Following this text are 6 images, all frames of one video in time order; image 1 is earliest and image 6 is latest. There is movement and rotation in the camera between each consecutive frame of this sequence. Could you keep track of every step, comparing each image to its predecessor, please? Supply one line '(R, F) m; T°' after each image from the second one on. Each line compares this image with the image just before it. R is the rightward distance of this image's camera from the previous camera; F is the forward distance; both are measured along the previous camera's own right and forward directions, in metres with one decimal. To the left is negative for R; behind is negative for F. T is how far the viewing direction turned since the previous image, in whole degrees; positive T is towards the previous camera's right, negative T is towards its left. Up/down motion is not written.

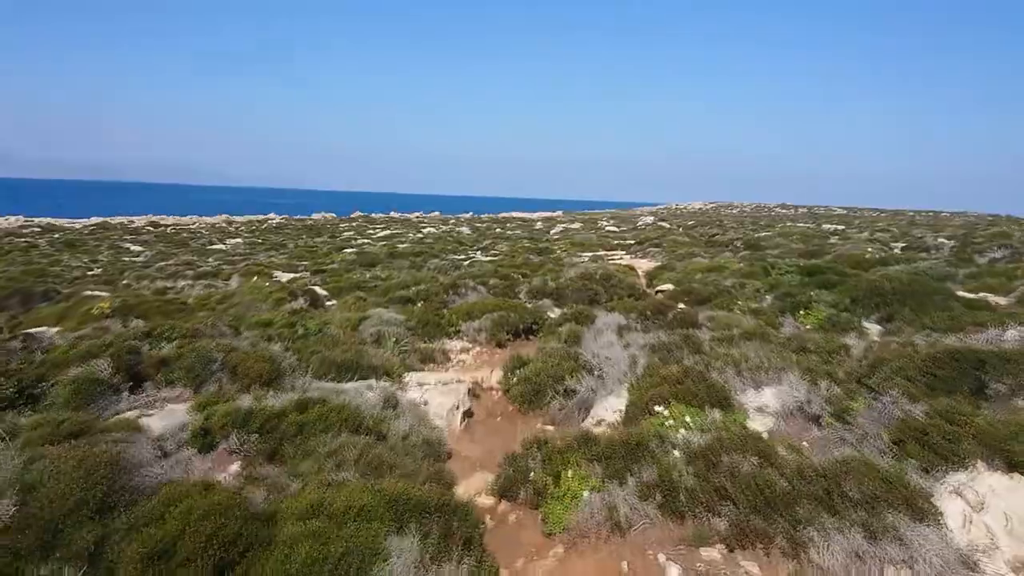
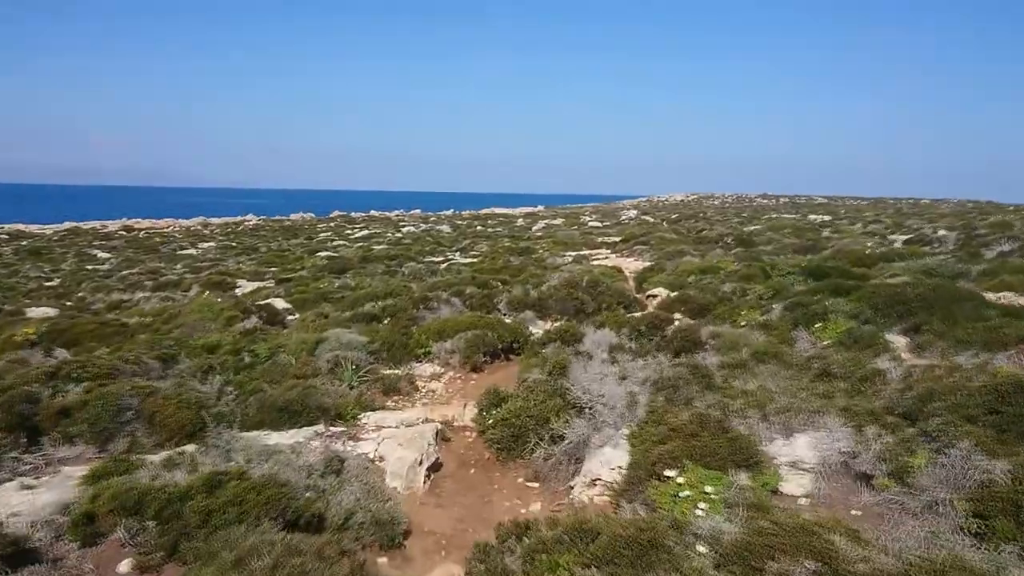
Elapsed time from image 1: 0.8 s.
(+0.2, +2.4) m; +1°
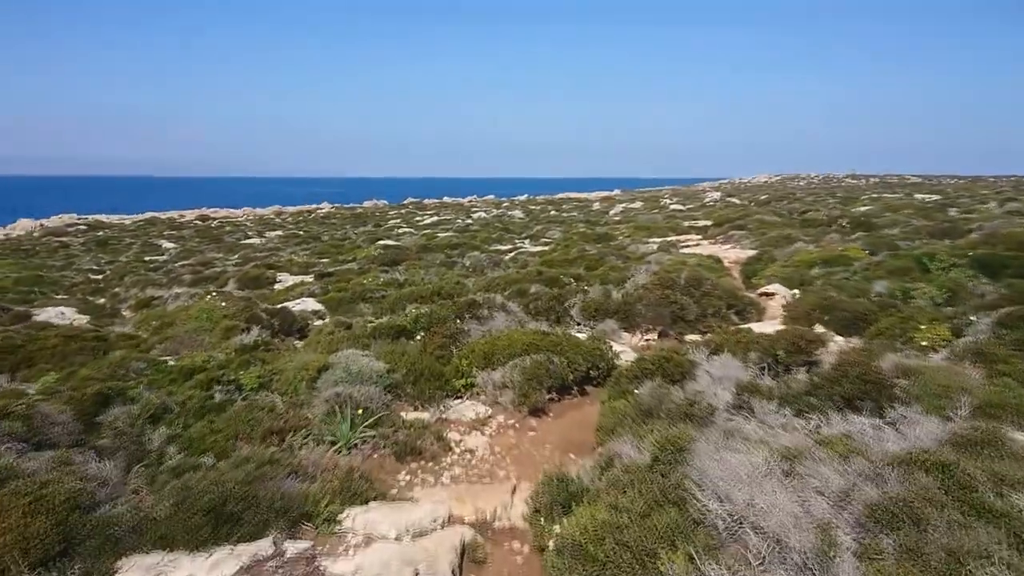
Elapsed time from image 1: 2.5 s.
(0.0, +5.2) m; -5°
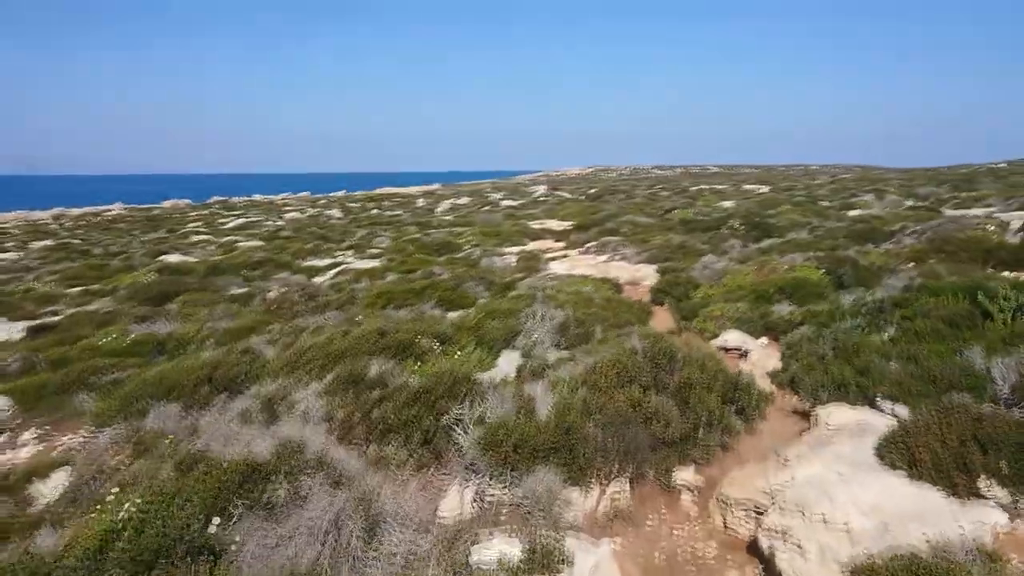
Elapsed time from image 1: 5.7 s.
(0.0, +8.5) m; +12°
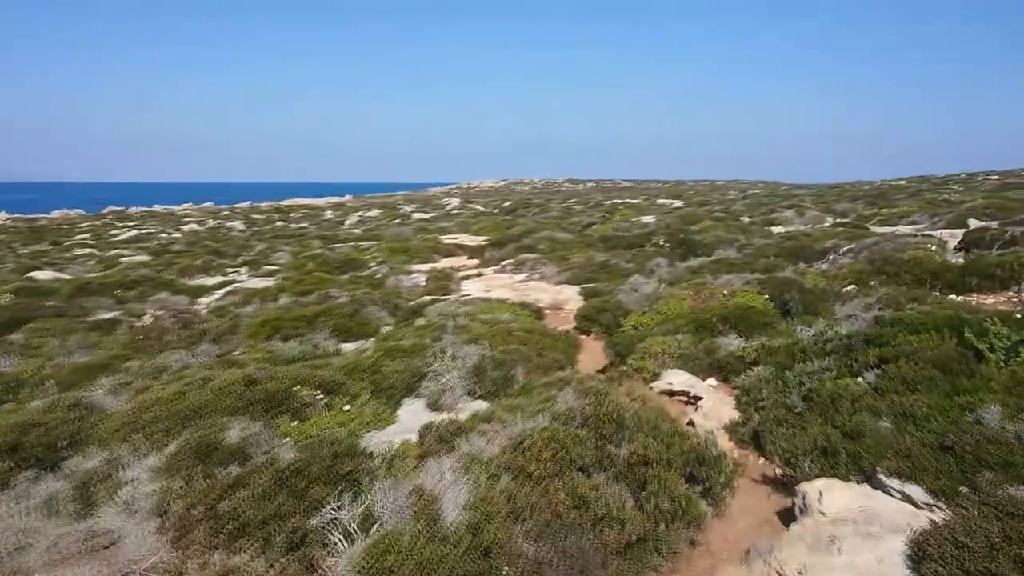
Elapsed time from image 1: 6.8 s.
(+0.1, +2.5) m; +6°
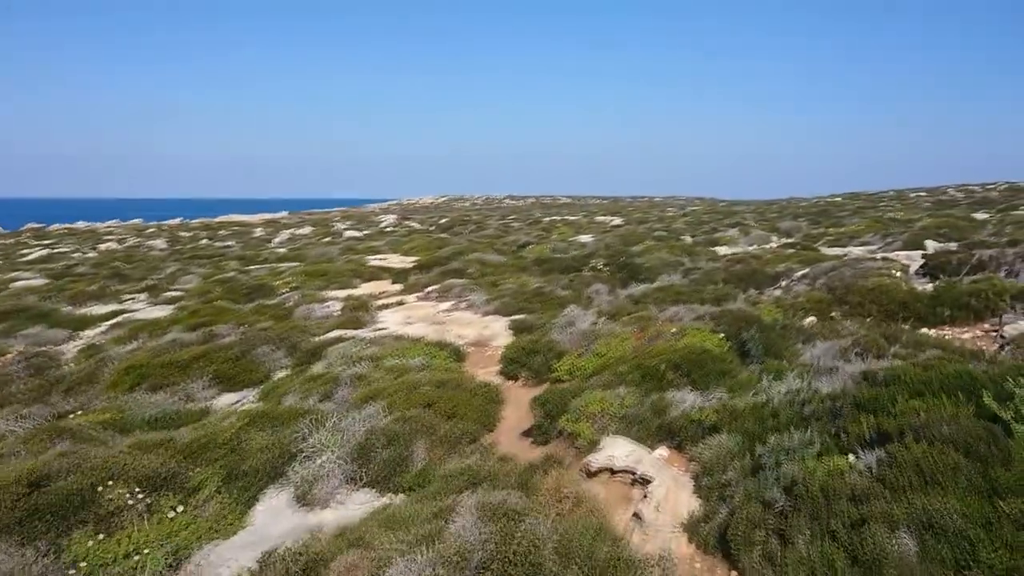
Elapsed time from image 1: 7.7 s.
(+0.5, +2.7) m; +4°
